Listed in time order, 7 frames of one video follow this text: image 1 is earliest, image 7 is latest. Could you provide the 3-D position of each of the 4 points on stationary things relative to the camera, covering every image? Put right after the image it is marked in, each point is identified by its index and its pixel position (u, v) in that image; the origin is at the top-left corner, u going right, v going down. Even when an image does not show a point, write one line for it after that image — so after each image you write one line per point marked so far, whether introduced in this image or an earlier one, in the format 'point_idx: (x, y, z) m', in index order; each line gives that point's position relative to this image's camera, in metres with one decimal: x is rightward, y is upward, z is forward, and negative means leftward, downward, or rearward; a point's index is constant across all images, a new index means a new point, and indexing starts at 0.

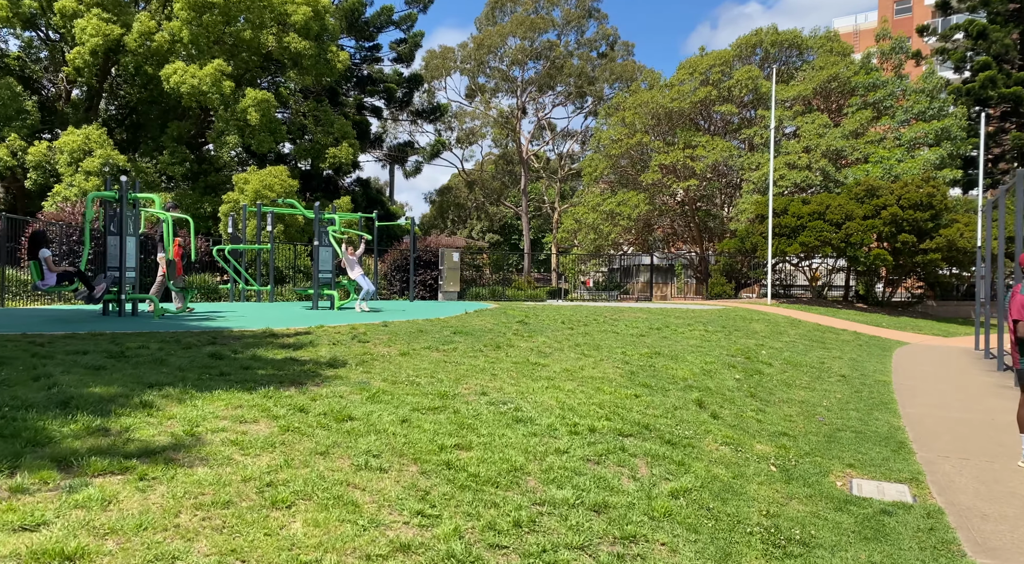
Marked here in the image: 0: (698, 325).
0: (+4.2, -1.0, +17.0) m
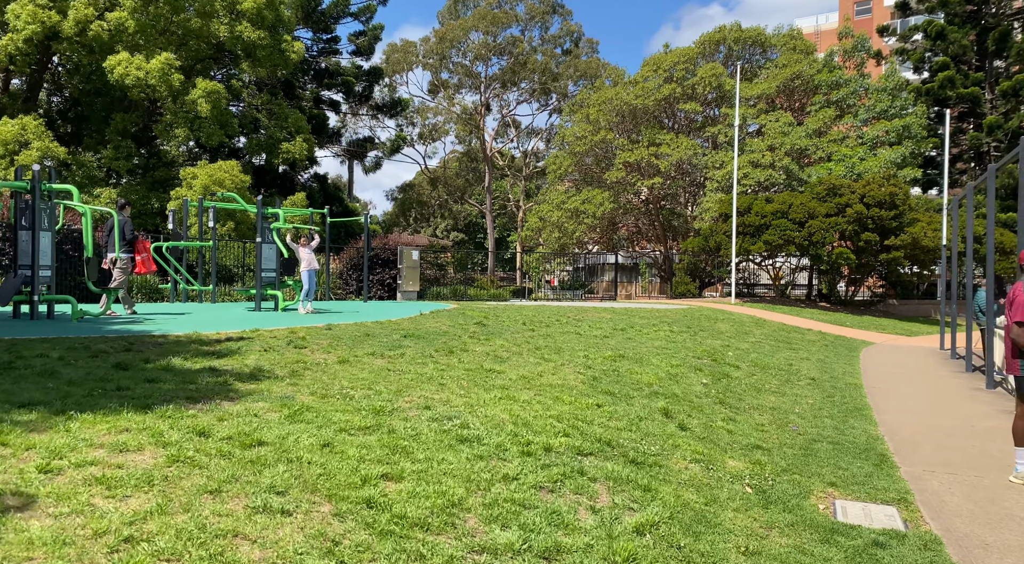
0: (+3.3, -0.9, +16.5) m
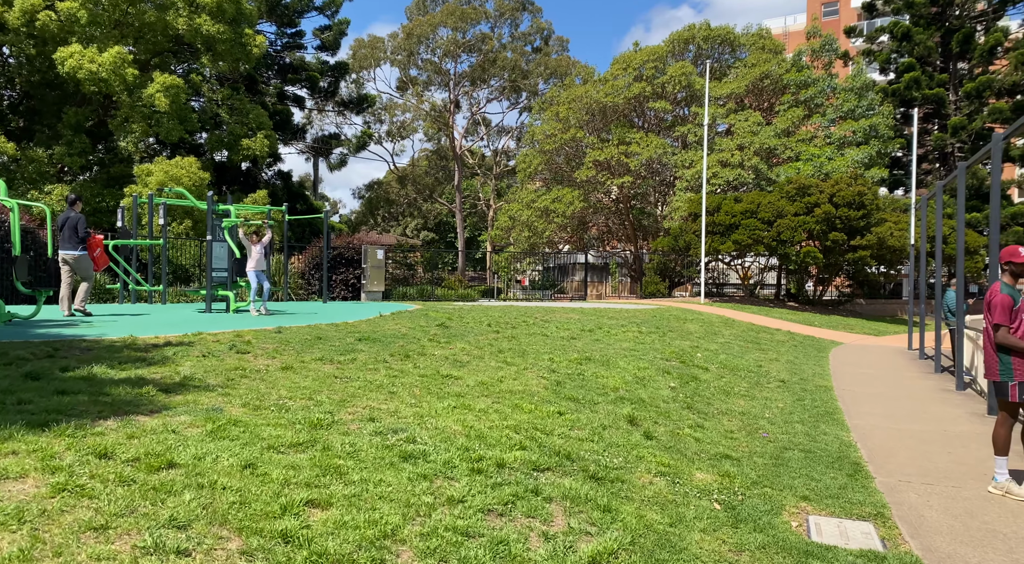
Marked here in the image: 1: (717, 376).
0: (+2.6, -0.9, +16.2) m
1: (+2.9, -1.3, +10.8) m
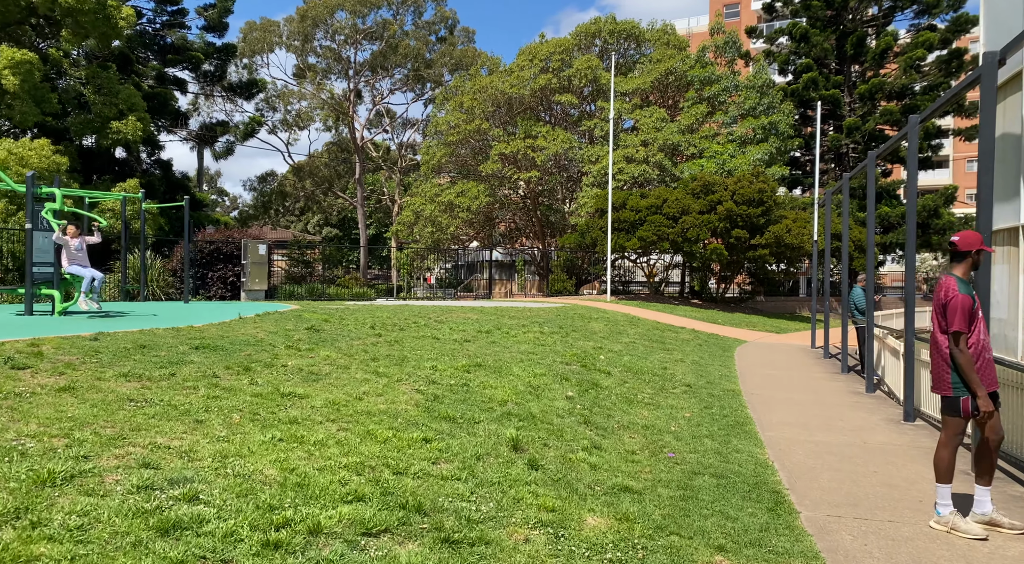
0: (+0.4, -0.9, +15.2) m
1: (+1.4, -1.3, +9.8) m
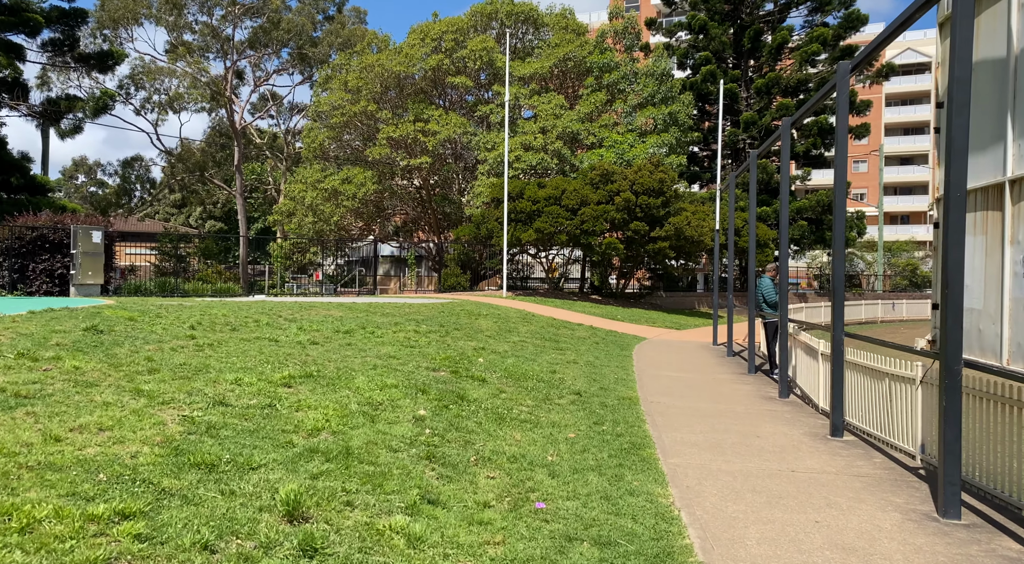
0: (-1.8, -0.7, +13.1) m
1: (-0.2, -1.2, +7.9) m
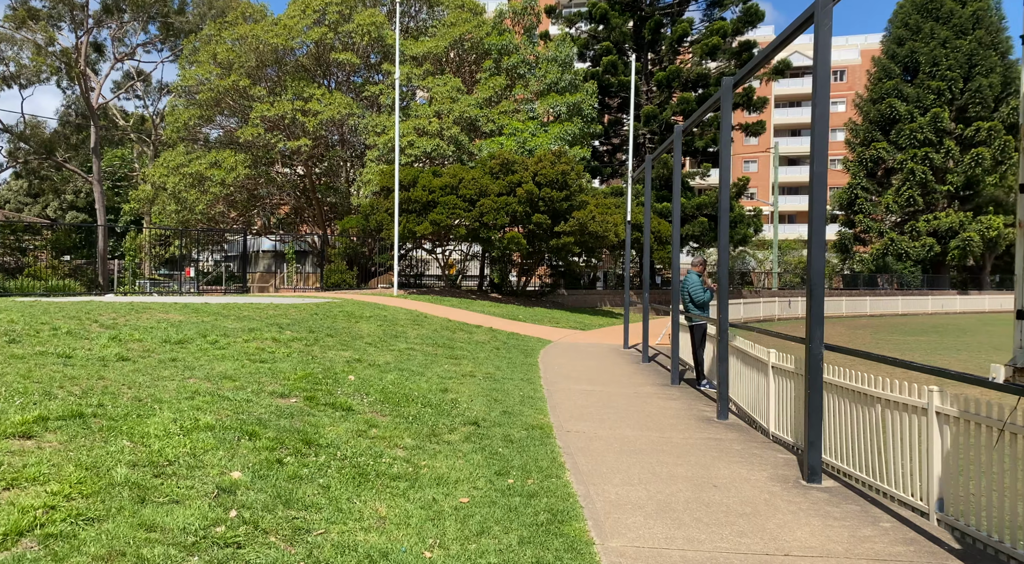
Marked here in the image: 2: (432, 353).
0: (-3.5, -0.7, +10.8) m
1: (-1.2, -1.1, +5.9) m
2: (-1.2, -1.0, +11.1) m
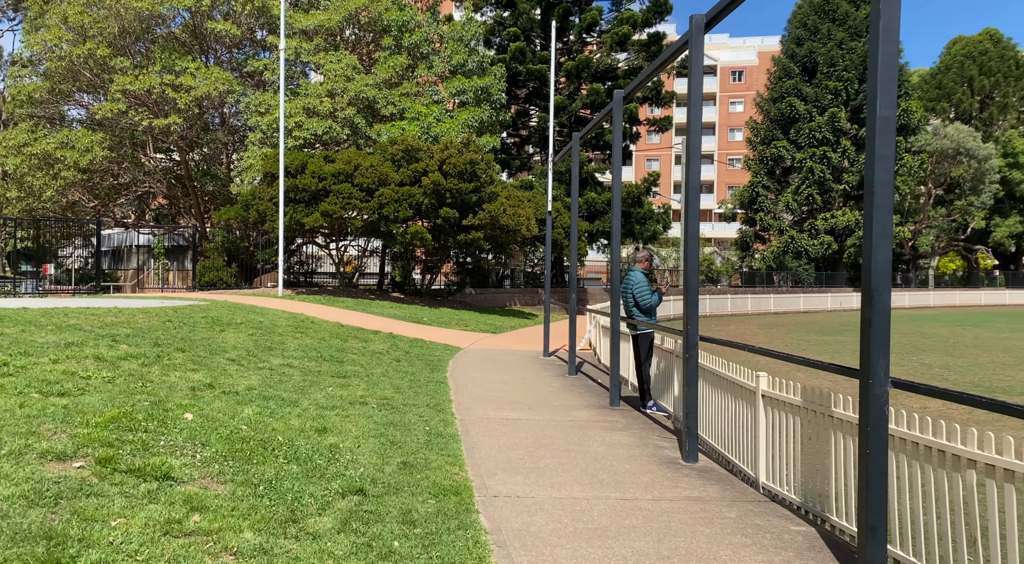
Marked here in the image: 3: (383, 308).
0: (-4.6, -0.7, +8.3) m
1: (-1.7, -1.1, +3.7) m
2: (-2.3, -1.0, +8.9) m
3: (-3.3, -0.6, +19.0) m
